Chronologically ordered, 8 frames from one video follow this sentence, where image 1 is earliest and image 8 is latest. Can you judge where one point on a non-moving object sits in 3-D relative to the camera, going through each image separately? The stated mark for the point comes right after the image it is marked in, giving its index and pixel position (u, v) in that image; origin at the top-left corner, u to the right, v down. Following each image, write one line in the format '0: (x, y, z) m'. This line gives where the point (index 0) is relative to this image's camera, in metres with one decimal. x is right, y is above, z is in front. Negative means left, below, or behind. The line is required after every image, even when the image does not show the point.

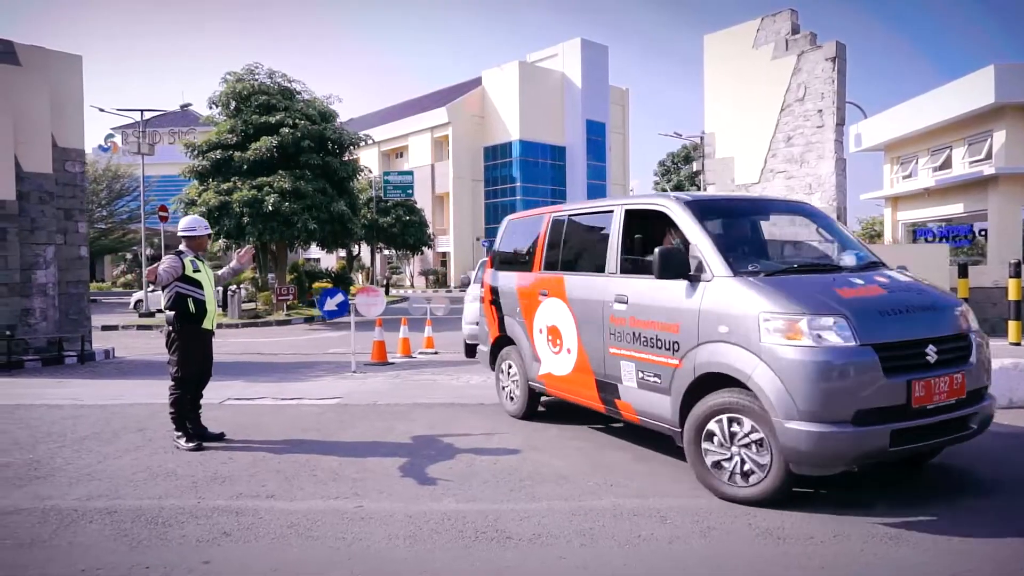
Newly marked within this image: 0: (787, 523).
0: (+1.7, -1.4, +4.2) m
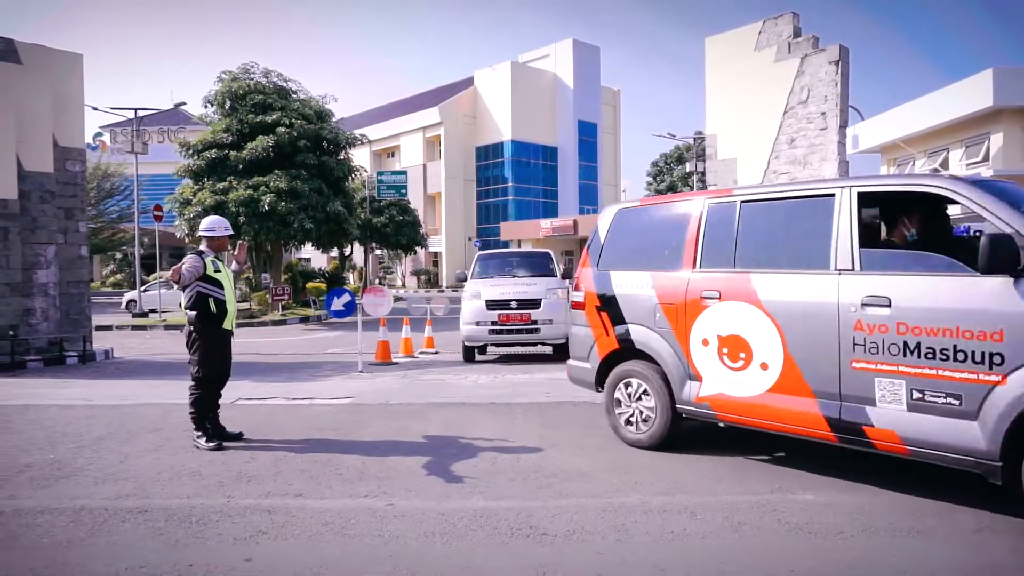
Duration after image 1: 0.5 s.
0: (+1.9, -1.4, +4.3) m
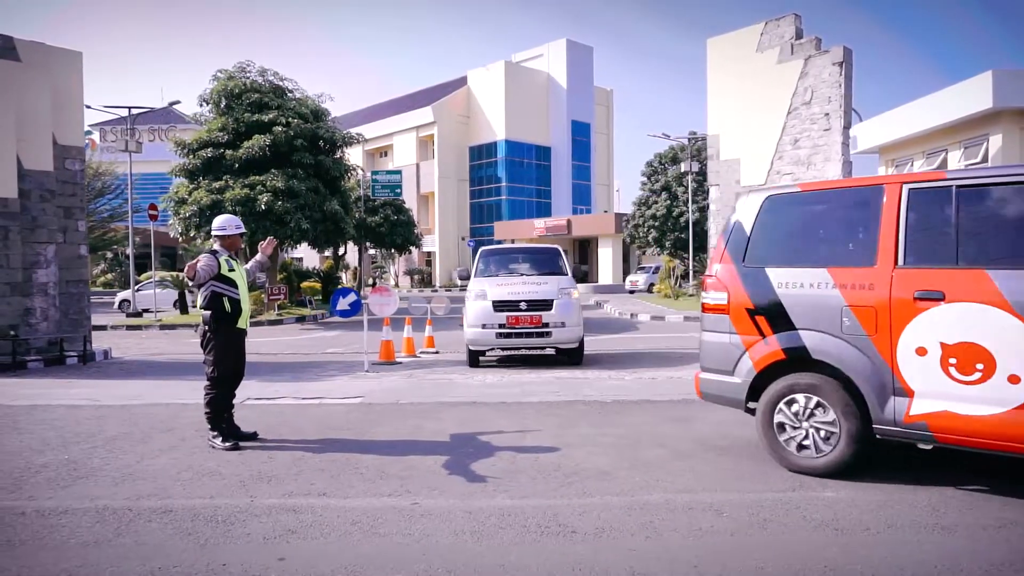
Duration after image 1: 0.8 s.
0: (+2.1, -1.4, +4.3) m
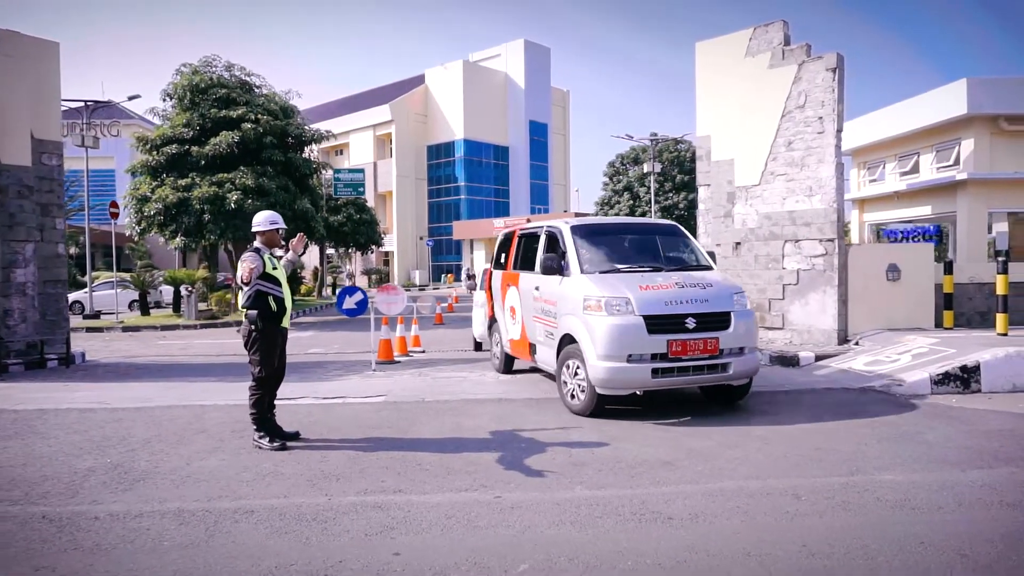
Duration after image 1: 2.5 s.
0: (+2.6, -1.4, +4.6) m
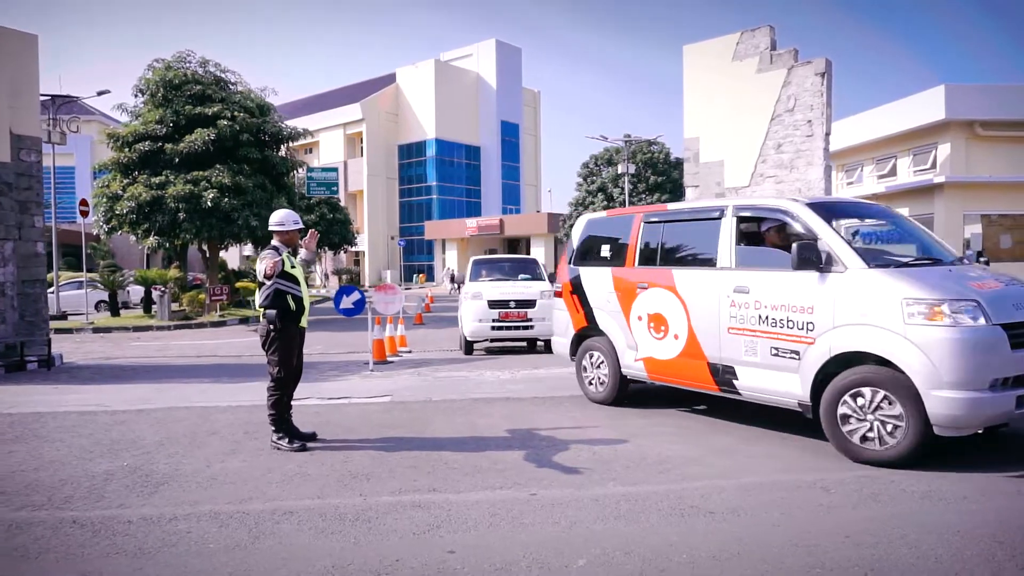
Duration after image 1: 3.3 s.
0: (+2.9, -1.4, +4.7) m
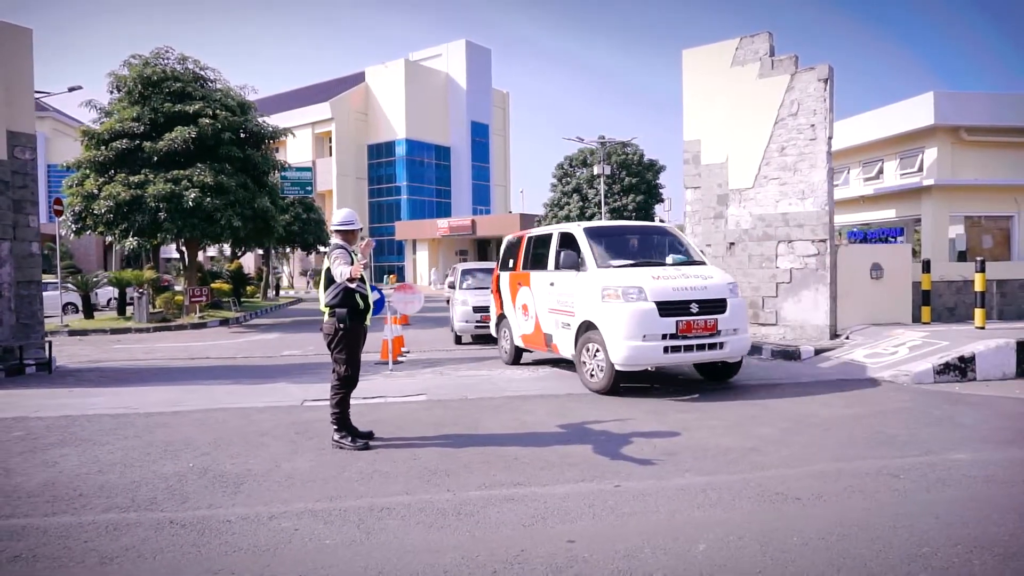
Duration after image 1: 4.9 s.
0: (+3.5, -1.3, +5.0) m
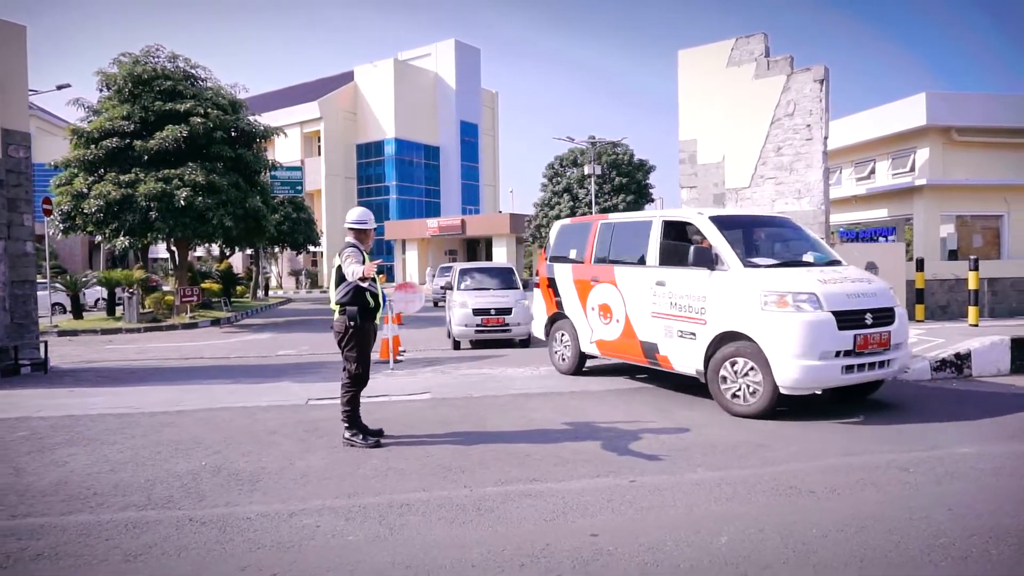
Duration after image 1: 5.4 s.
0: (+3.6, -1.3, +5.1) m
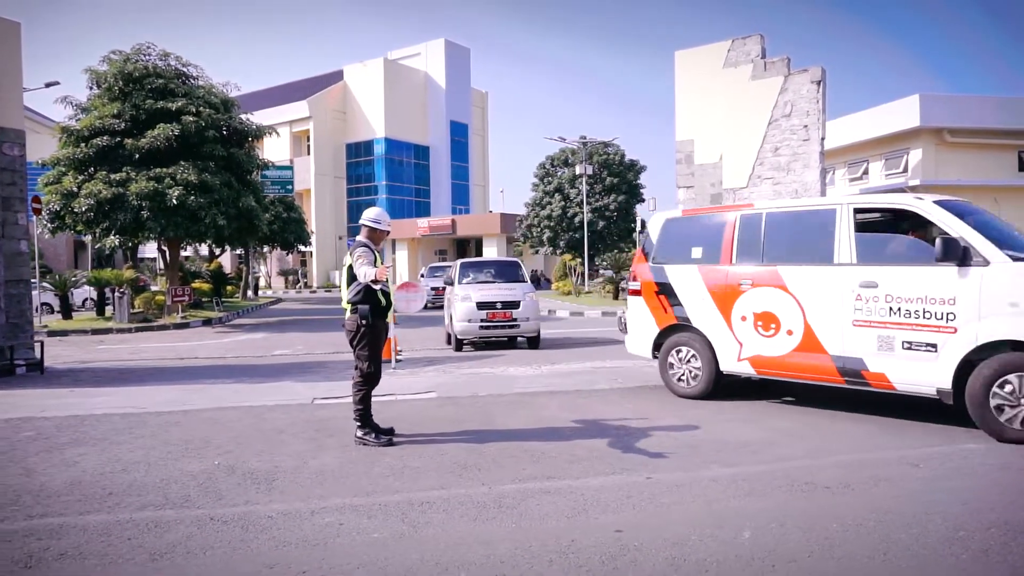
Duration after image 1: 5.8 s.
0: (+3.7, -1.3, +5.2) m
